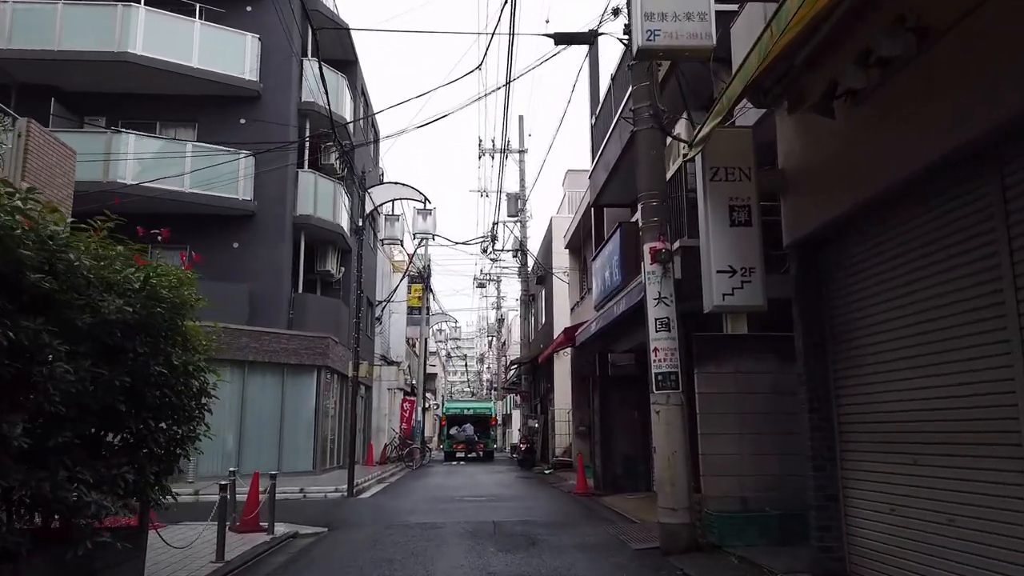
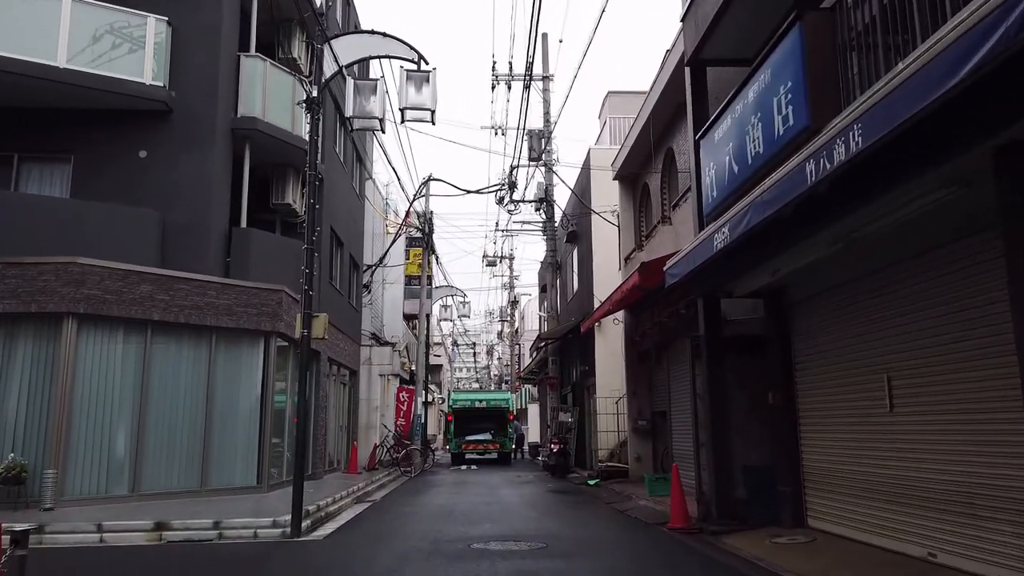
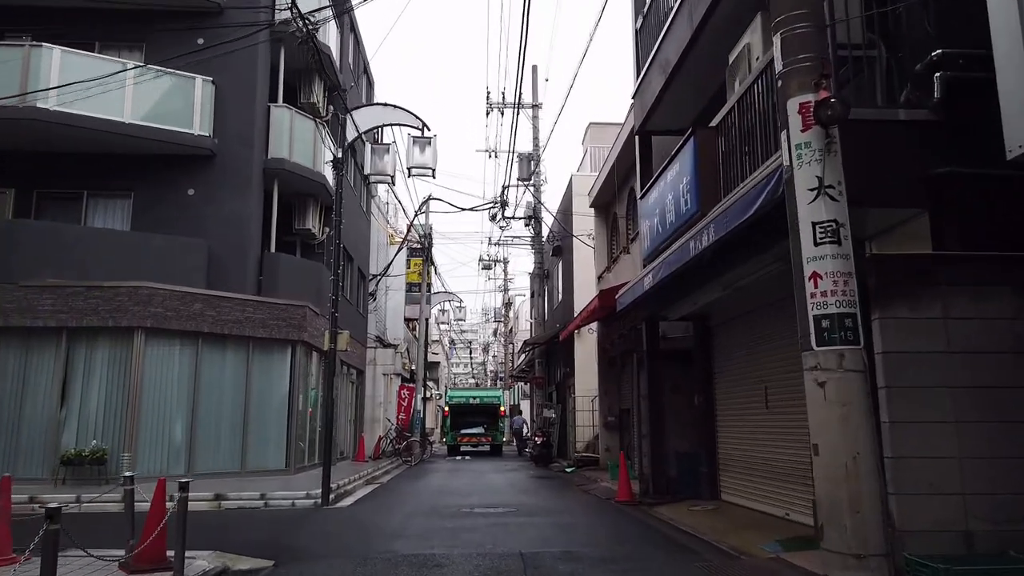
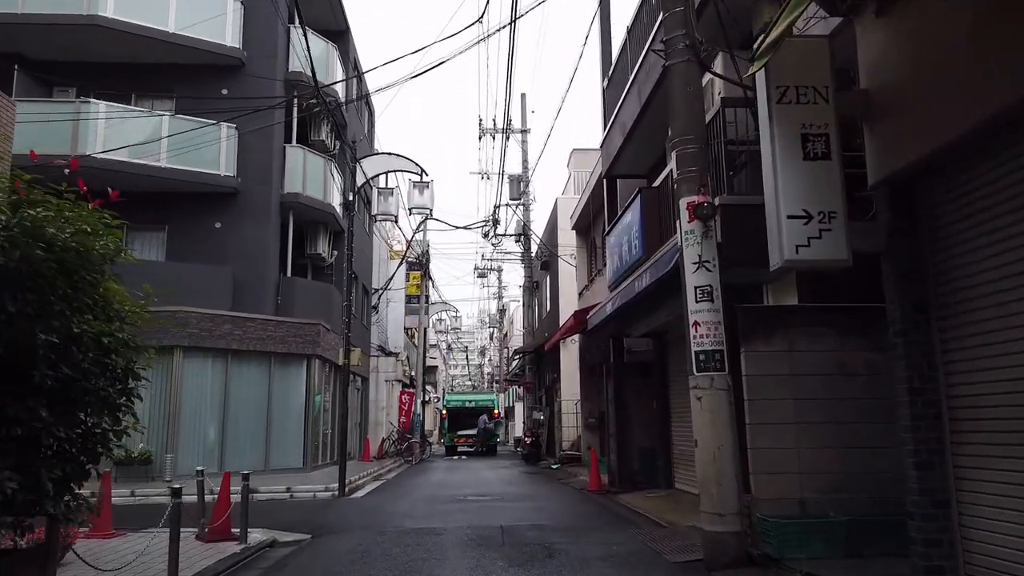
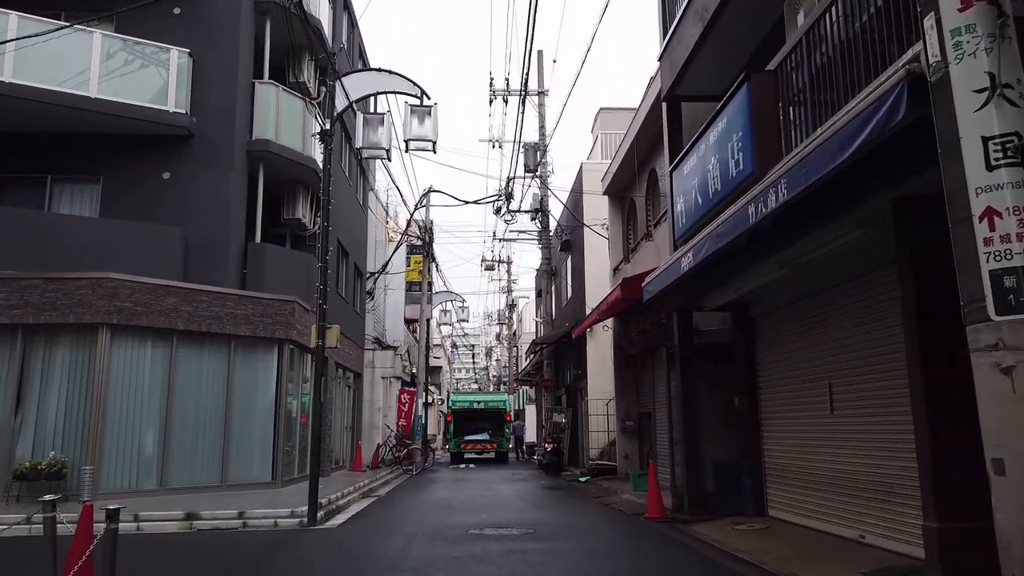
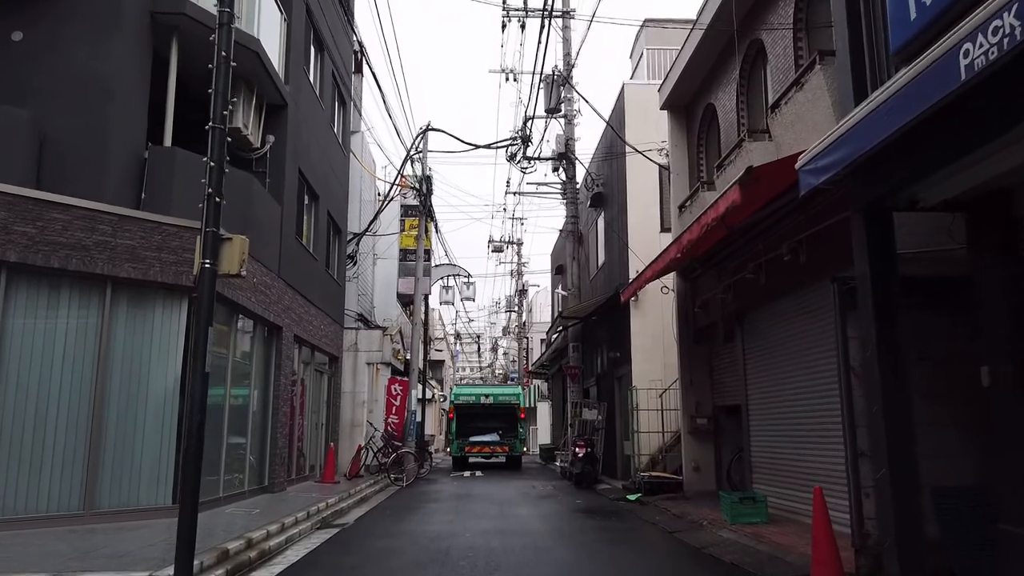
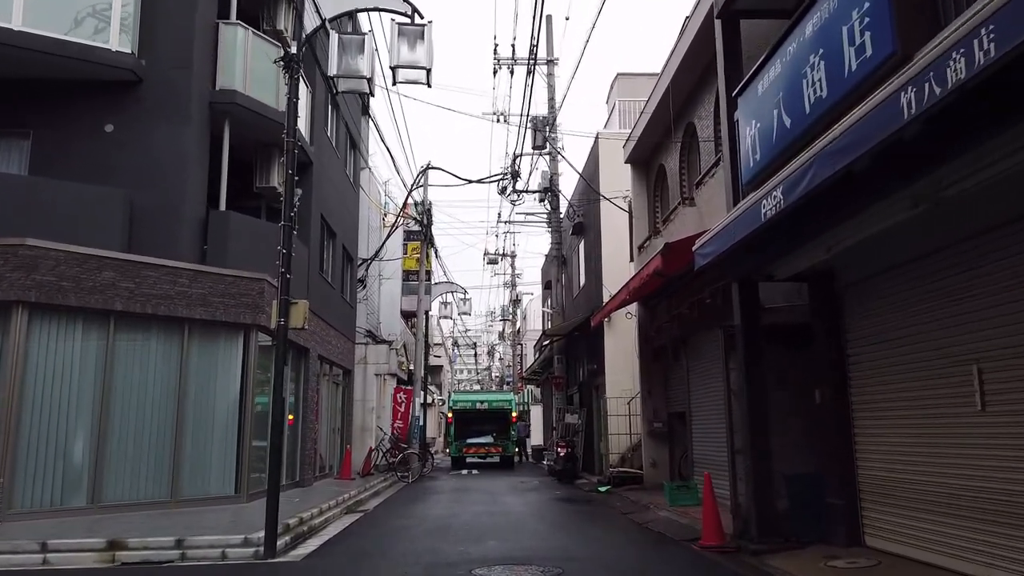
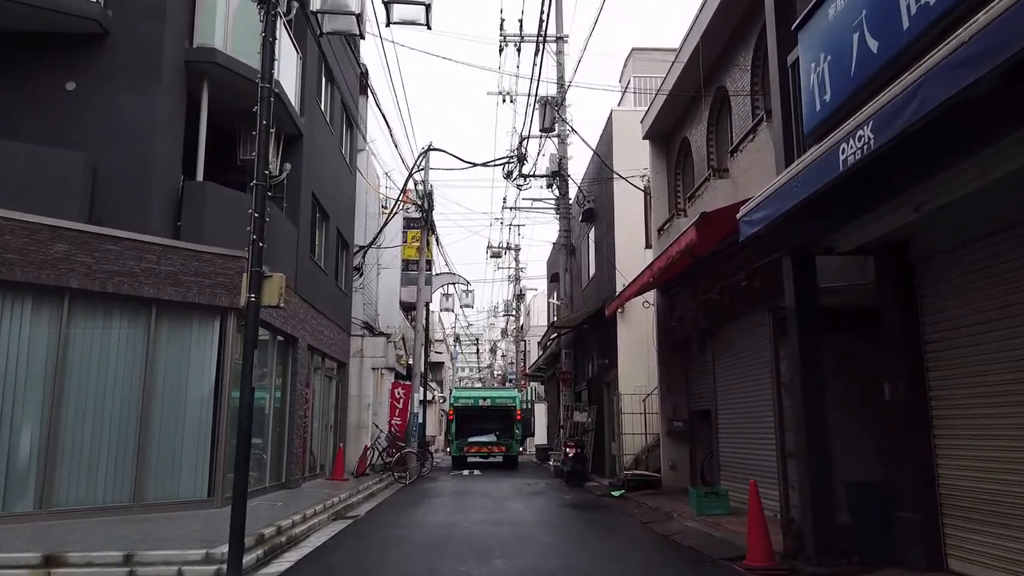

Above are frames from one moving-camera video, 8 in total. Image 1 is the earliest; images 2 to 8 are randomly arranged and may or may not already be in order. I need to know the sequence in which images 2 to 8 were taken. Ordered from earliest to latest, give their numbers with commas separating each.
4, 3, 5, 2, 7, 8, 6
